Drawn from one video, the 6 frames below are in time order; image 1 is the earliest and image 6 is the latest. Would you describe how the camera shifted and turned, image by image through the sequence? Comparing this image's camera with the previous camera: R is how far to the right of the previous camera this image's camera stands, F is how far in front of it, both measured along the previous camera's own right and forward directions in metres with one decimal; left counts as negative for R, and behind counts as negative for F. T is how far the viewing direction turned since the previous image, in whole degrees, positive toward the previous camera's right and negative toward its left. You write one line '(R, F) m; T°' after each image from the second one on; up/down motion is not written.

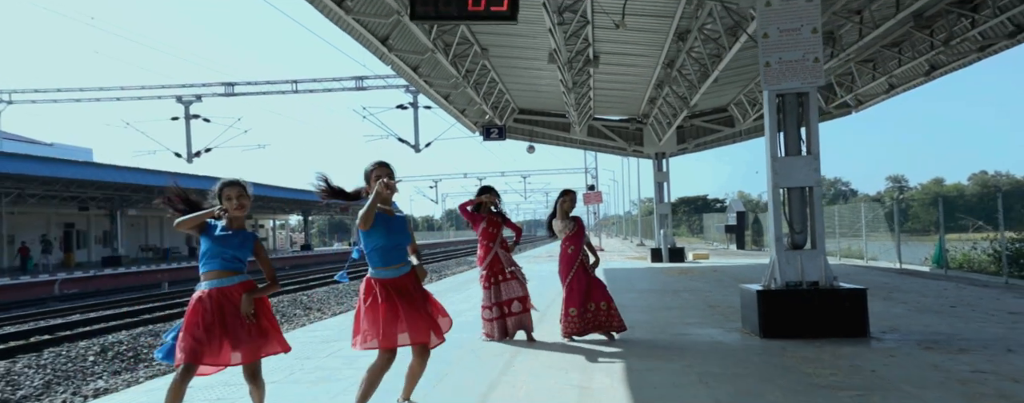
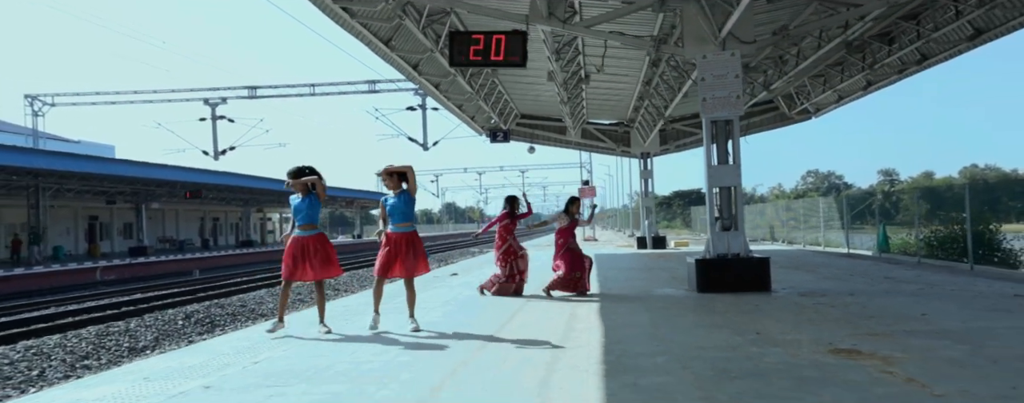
(-0.2, -2.6) m; 0°
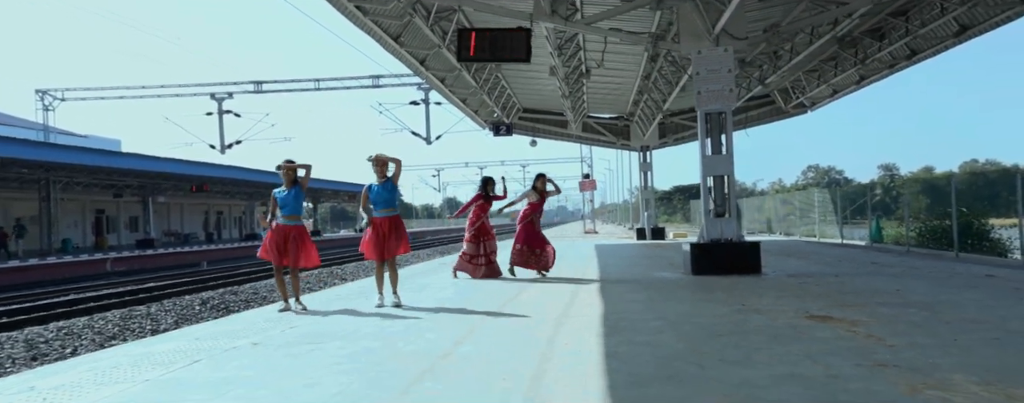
(-0.1, -0.5) m; 0°
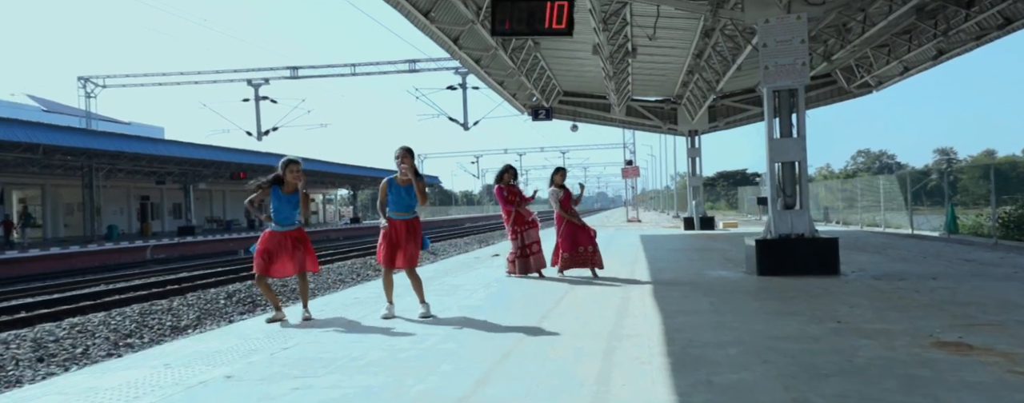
(0.0, +1.0) m; -3°
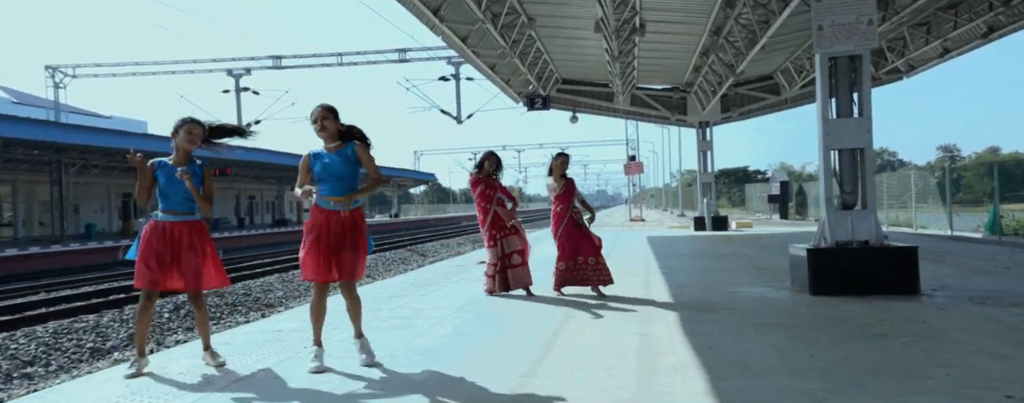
(+0.2, +1.8) m; 0°
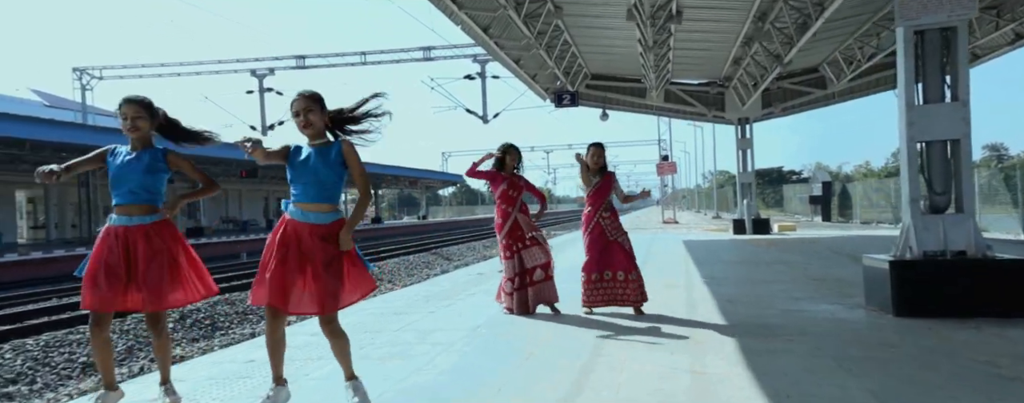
(+0.1, +0.9) m; -3°
